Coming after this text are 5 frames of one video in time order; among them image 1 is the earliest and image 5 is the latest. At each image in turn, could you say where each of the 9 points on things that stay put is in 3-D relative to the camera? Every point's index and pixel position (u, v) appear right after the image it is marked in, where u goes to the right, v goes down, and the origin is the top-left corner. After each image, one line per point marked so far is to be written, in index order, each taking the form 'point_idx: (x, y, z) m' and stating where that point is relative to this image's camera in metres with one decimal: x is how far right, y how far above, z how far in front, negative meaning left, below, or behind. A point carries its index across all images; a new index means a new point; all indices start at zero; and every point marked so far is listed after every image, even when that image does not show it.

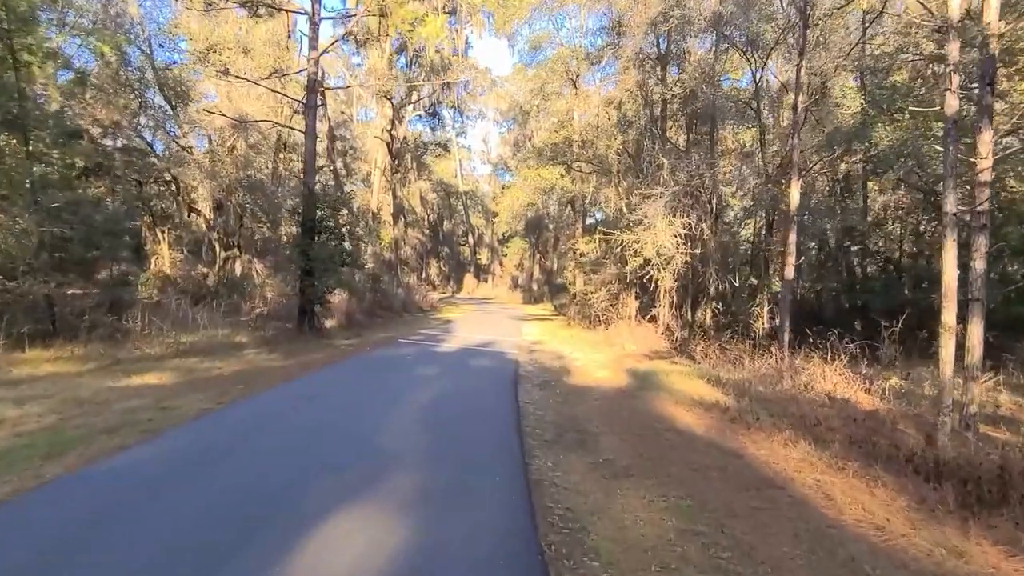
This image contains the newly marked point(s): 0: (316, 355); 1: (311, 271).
0: (-3.7, -1.2, +13.9) m
1: (-4.6, +0.4, +16.9) m
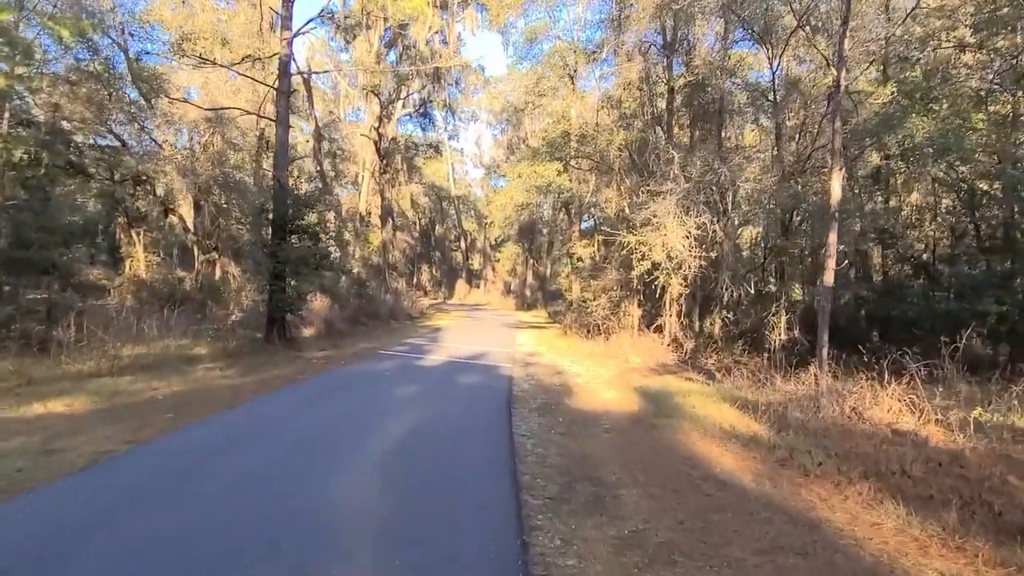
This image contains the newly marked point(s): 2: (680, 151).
0: (-3.8, -1.3, +12.2) m
1: (-4.7, +0.3, +15.2) m
2: (+3.5, +2.9, +15.7) m
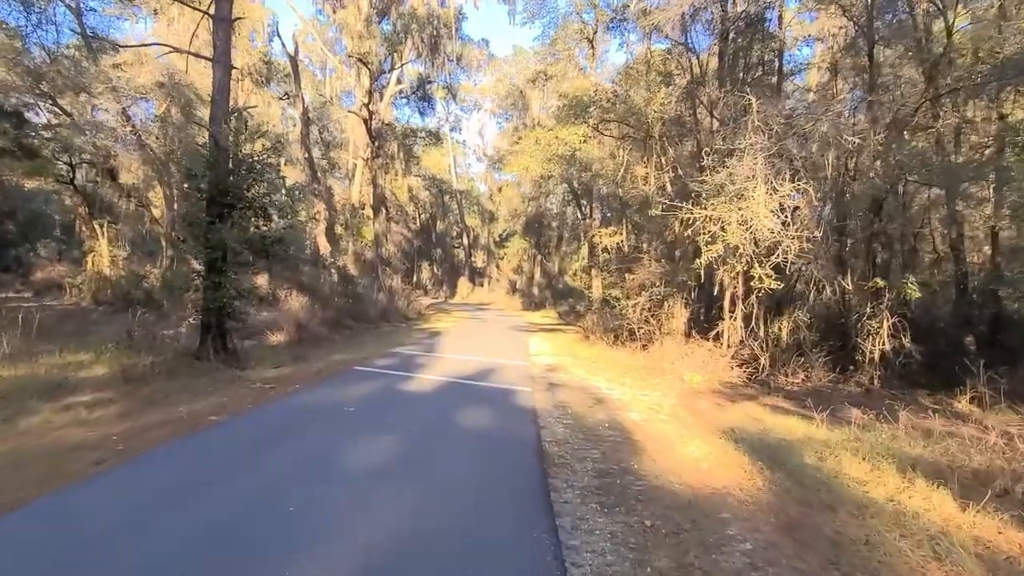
0: (-3.5, -1.3, +8.2) m
1: (-4.4, +0.3, +11.2) m
2: (+3.8, +3.0, +11.7) m
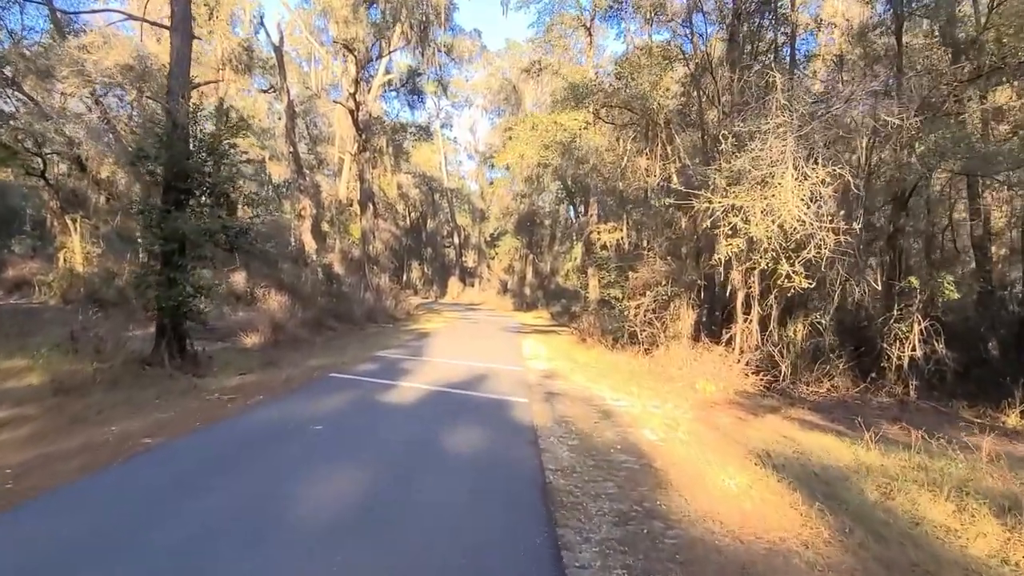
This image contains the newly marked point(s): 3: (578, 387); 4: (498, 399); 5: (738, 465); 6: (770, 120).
0: (-3.5, -1.2, +6.9) m
1: (-4.5, +0.4, +9.9) m
2: (+3.8, +3.0, +10.5) m
3: (+1.0, -1.5, +11.5) m
4: (-0.2, -1.4, +9.6) m
5: (+1.9, -1.5, +6.3) m
6: (+3.4, +2.2, +9.9) m
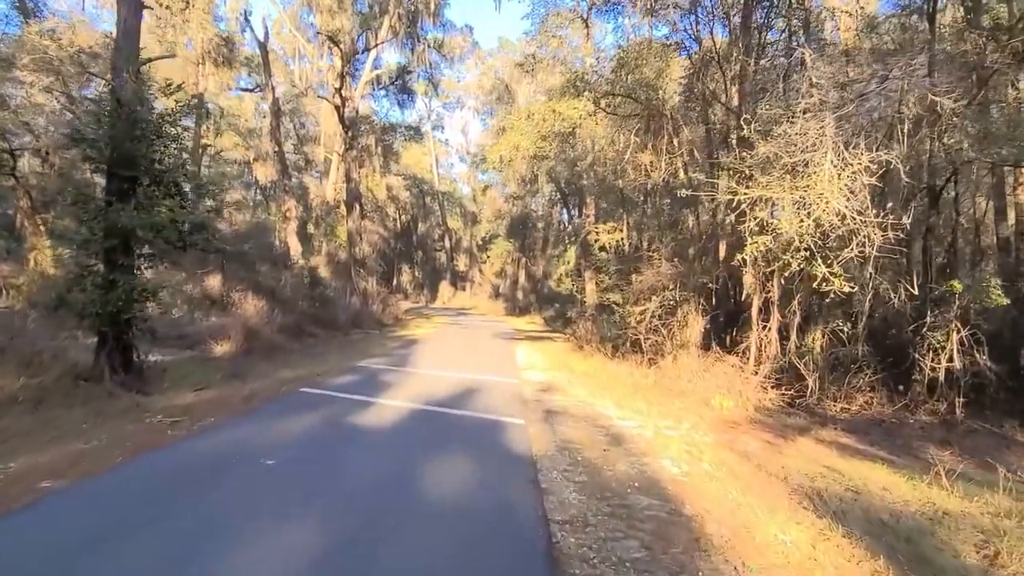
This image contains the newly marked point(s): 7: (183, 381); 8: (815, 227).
0: (-3.6, -1.3, +5.6) m
1: (-4.5, +0.3, +8.6) m
2: (+3.7, +2.9, +9.4) m
3: (+0.9, -1.6, +10.2) m
4: (-0.2, -1.5, +8.3) m
5: (+1.9, -1.5, +5.1) m
6: (+3.3, +2.1, +8.7) m
7: (-4.4, -1.2, +9.8) m
8: (+3.4, +0.7, +8.5) m
